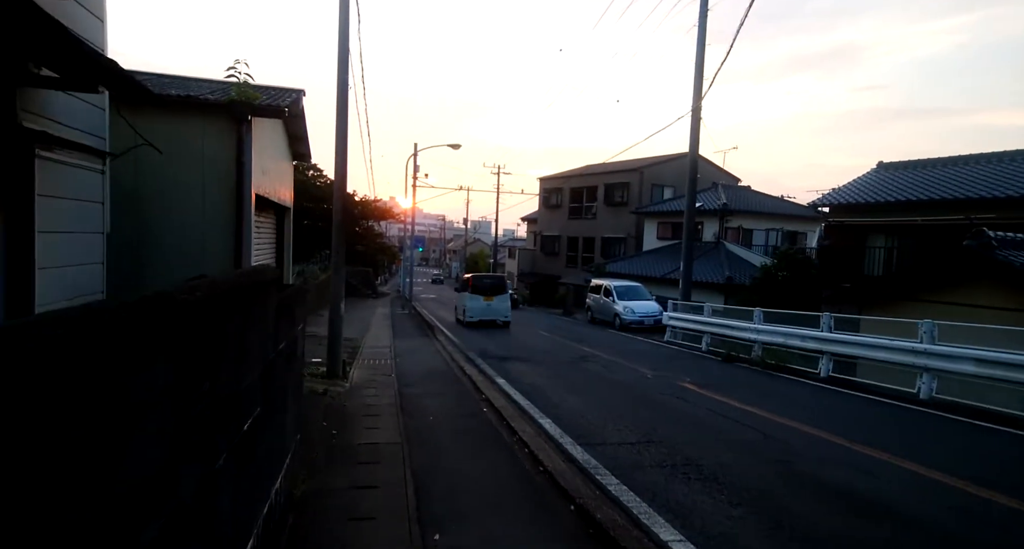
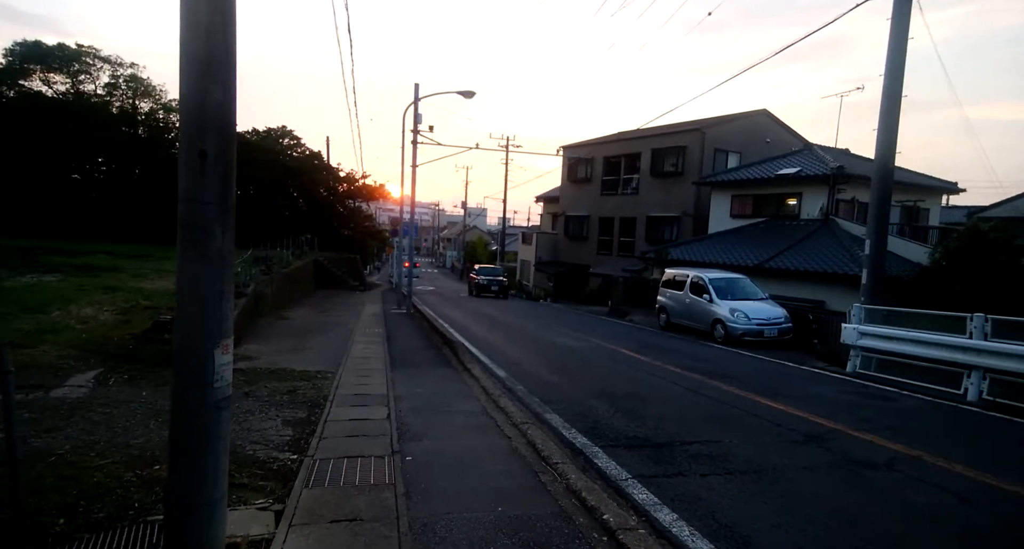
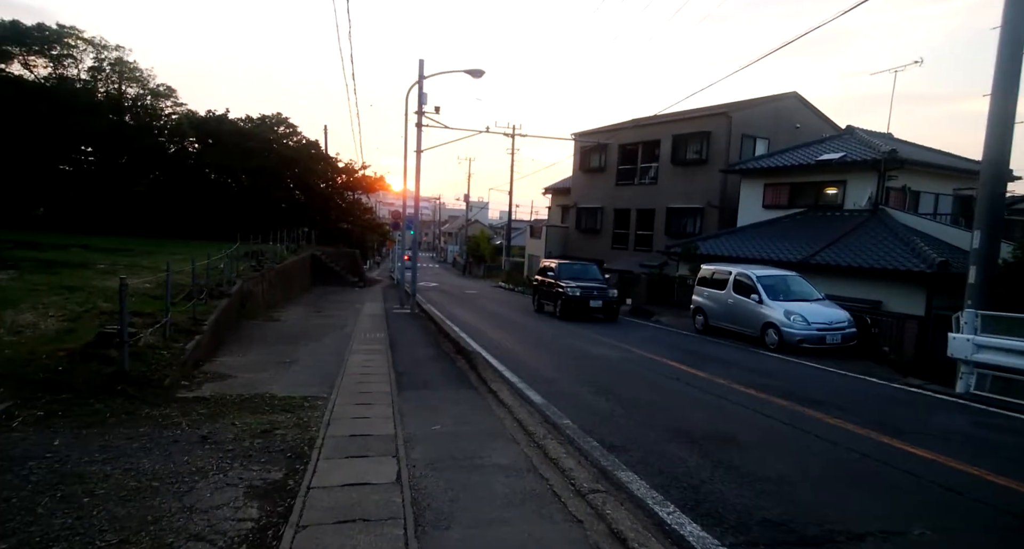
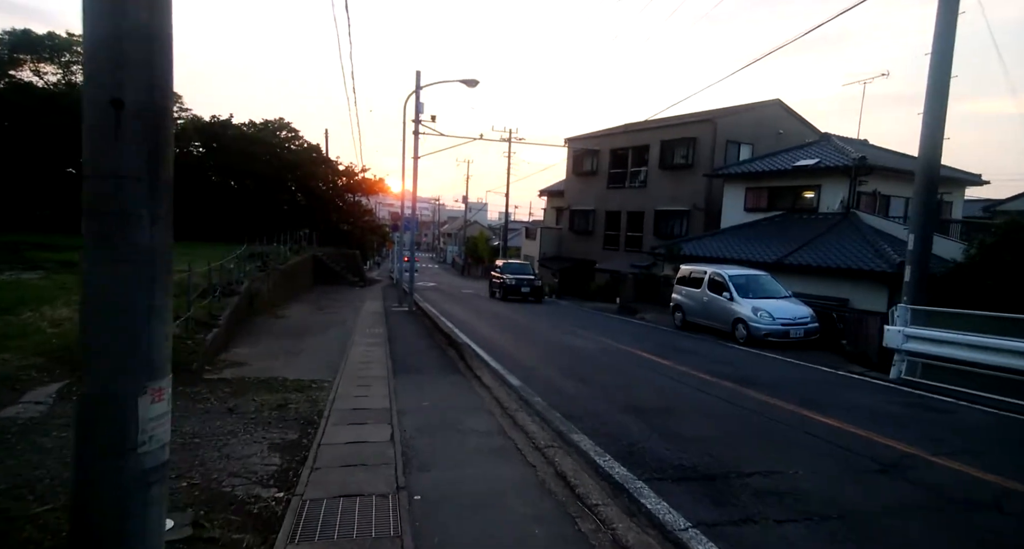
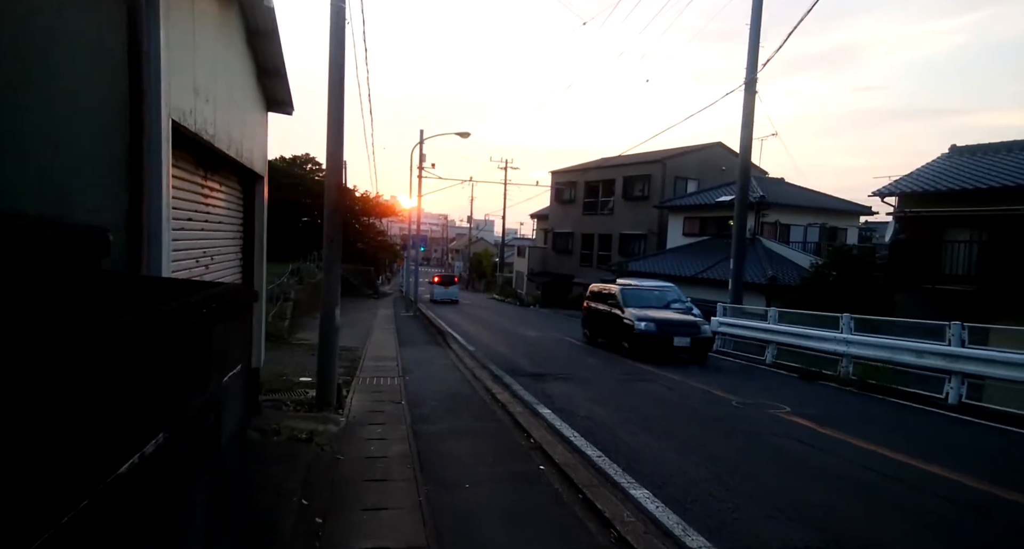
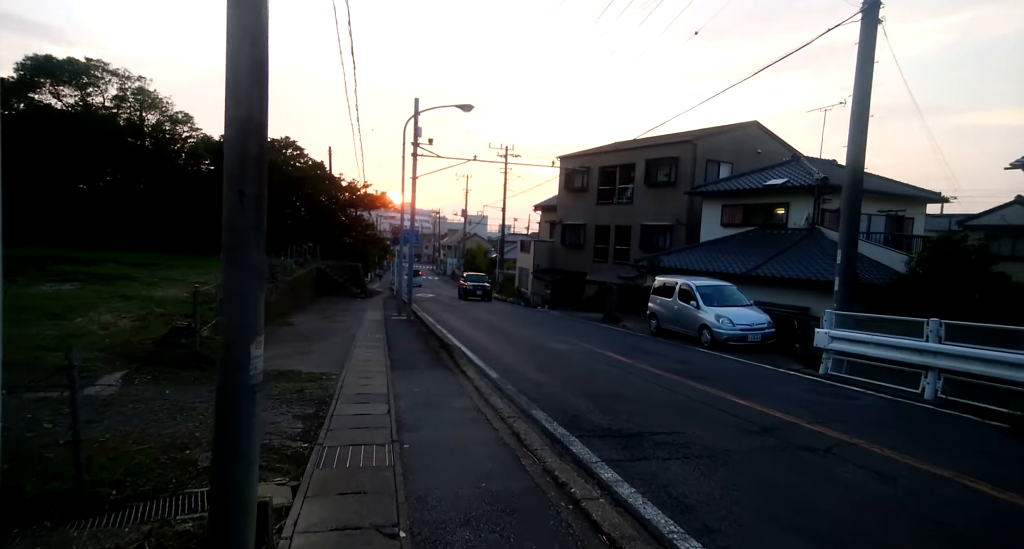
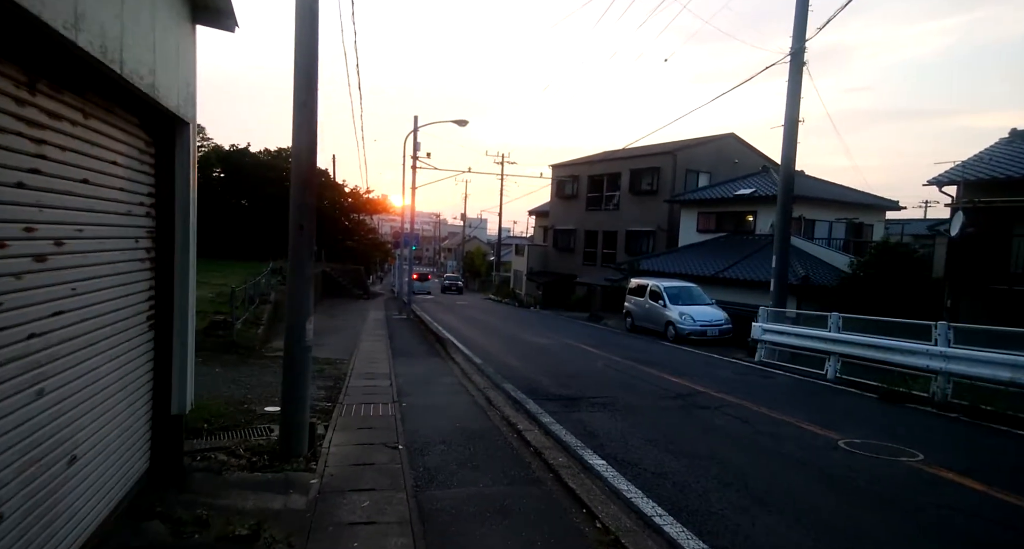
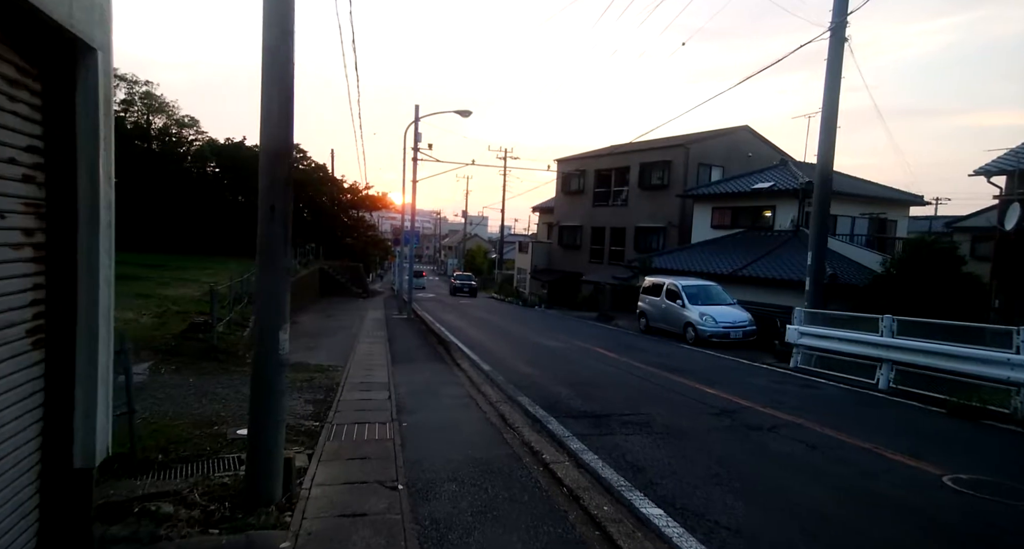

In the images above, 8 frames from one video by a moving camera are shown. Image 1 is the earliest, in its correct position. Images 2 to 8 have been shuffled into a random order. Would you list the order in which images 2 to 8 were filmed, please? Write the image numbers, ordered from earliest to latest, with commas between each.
5, 7, 8, 6, 2, 4, 3
